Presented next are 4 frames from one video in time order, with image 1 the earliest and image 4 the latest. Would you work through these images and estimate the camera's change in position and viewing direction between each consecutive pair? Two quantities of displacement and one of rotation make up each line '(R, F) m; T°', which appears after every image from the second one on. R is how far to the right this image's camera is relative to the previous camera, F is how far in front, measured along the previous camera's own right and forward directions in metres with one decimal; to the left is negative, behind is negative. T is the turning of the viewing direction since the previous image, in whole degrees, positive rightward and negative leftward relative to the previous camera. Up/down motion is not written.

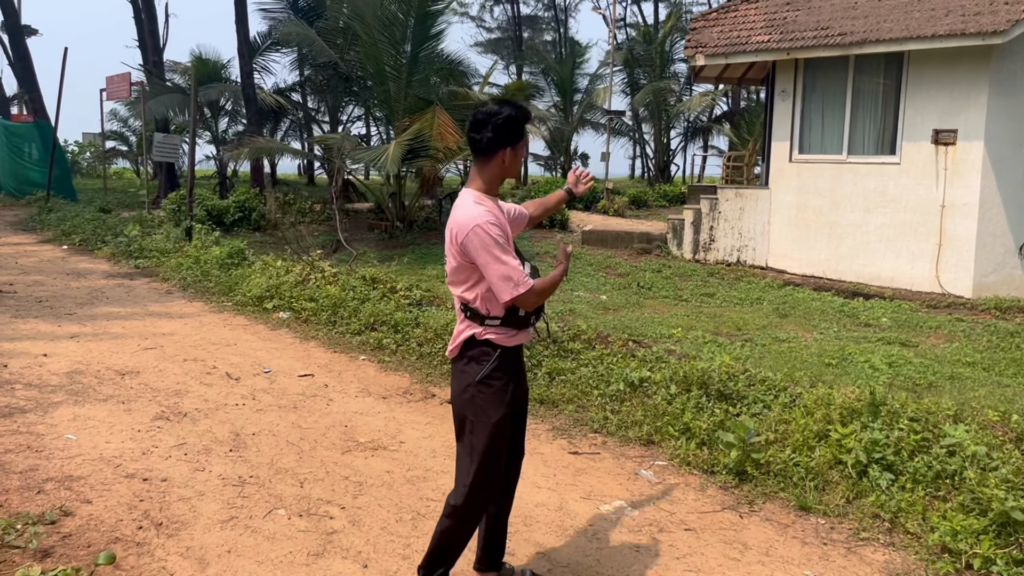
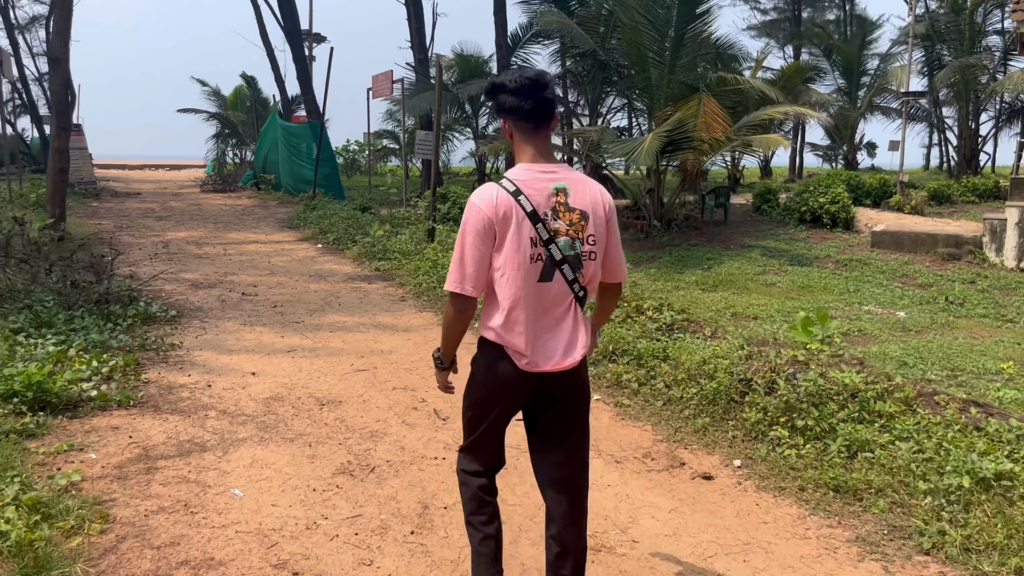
(-0.1, +1.1) m; -17°
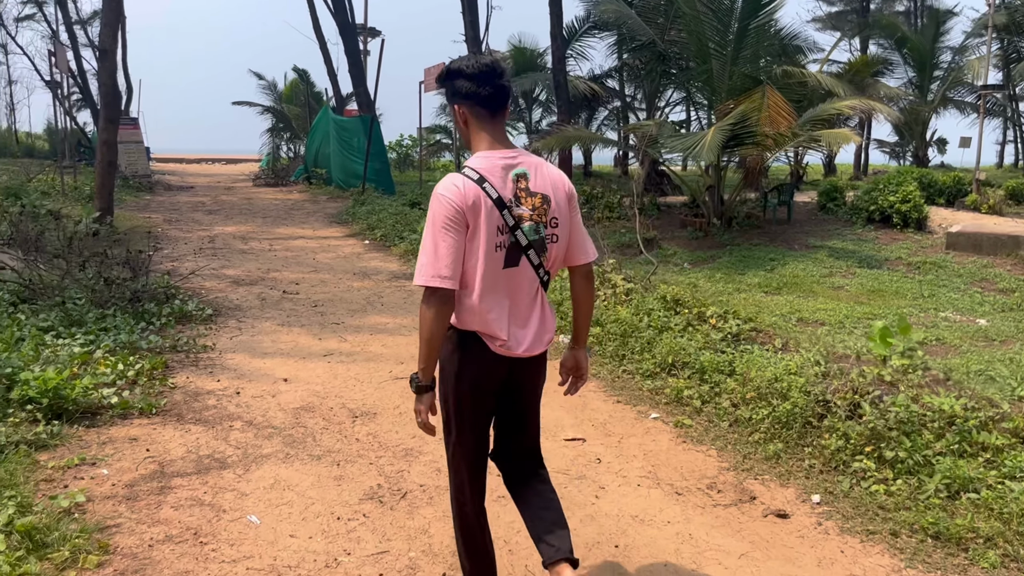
(0.0, +0.4) m; -3°
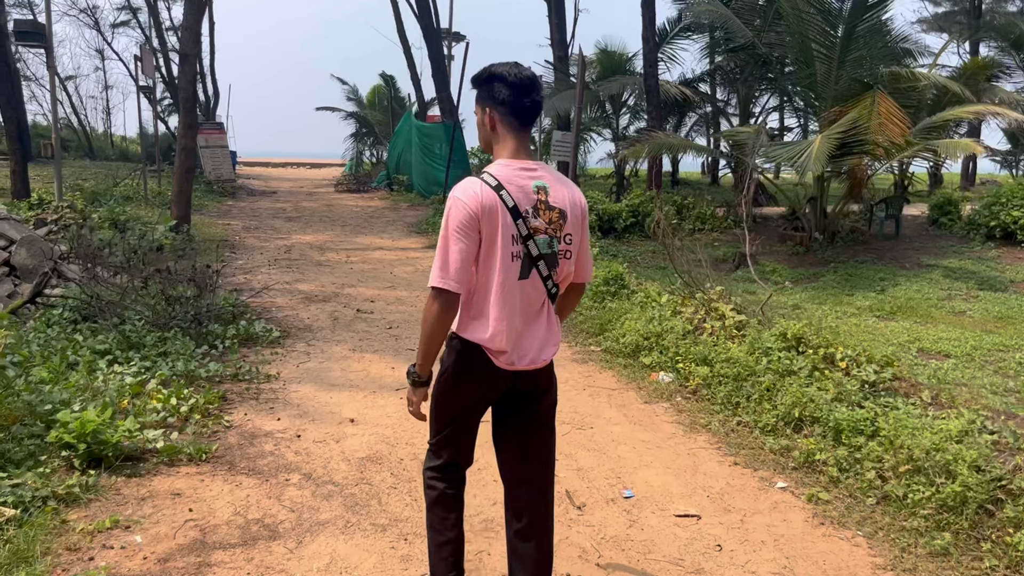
(-0.1, +0.6) m; -5°
